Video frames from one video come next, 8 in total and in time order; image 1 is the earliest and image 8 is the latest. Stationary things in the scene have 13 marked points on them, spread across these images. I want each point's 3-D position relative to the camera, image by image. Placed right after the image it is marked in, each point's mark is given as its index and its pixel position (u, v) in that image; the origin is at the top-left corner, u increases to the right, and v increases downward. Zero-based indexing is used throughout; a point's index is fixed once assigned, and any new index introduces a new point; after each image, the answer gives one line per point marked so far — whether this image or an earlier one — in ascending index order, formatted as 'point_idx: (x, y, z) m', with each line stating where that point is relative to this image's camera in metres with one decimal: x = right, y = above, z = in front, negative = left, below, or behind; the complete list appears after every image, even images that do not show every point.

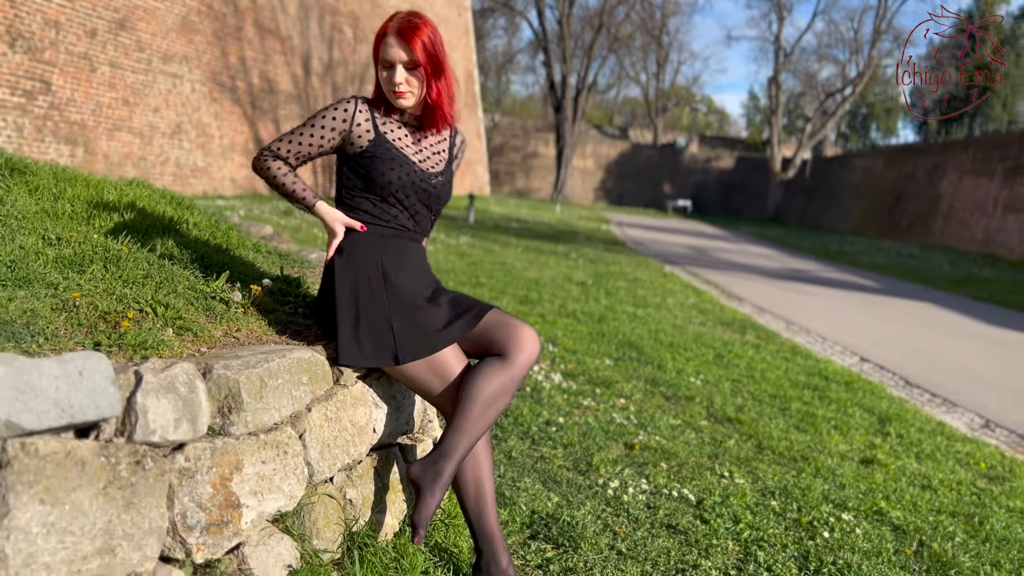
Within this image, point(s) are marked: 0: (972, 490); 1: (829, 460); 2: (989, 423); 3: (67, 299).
0: (+2.3, -1.0, +4.4) m
1: (+1.7, -0.9, +4.6) m
2: (+3.4, -1.0, +6.3) m
3: (-1.2, 0.0, +2.5) m
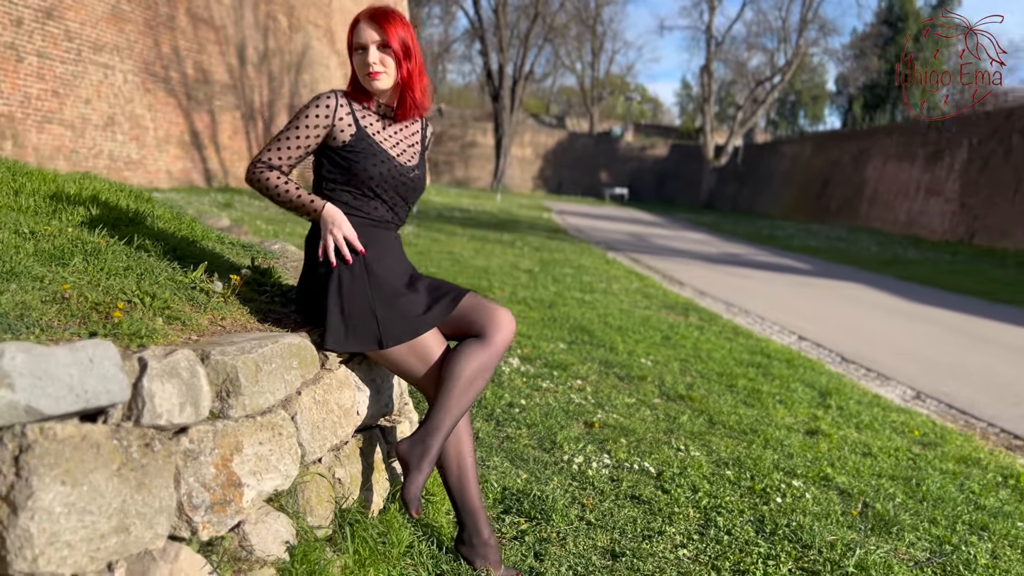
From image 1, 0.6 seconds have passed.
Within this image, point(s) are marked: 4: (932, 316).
0: (+2.1, -0.9, +4.7) m
1: (+1.5, -0.8, +4.8) m
2: (+3.1, -0.8, +6.7) m
3: (-1.3, 0.0, +2.5) m
4: (+5.4, -0.3, +11.5) m
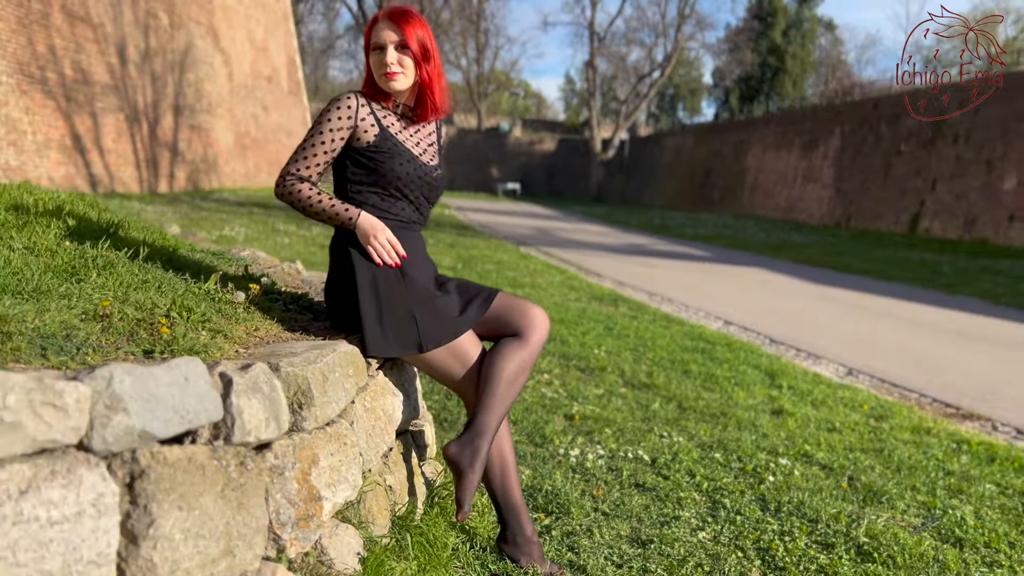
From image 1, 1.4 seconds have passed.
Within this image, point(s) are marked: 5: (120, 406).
0: (+2.0, -0.8, +5.0) m
1: (+1.3, -0.7, +5.0) m
2: (+2.7, -0.7, +7.1) m
3: (-1.1, -0.1, +2.4) m
4: (+4.4, -0.1, +12.1) m
5: (-0.7, -0.2, +1.7) m
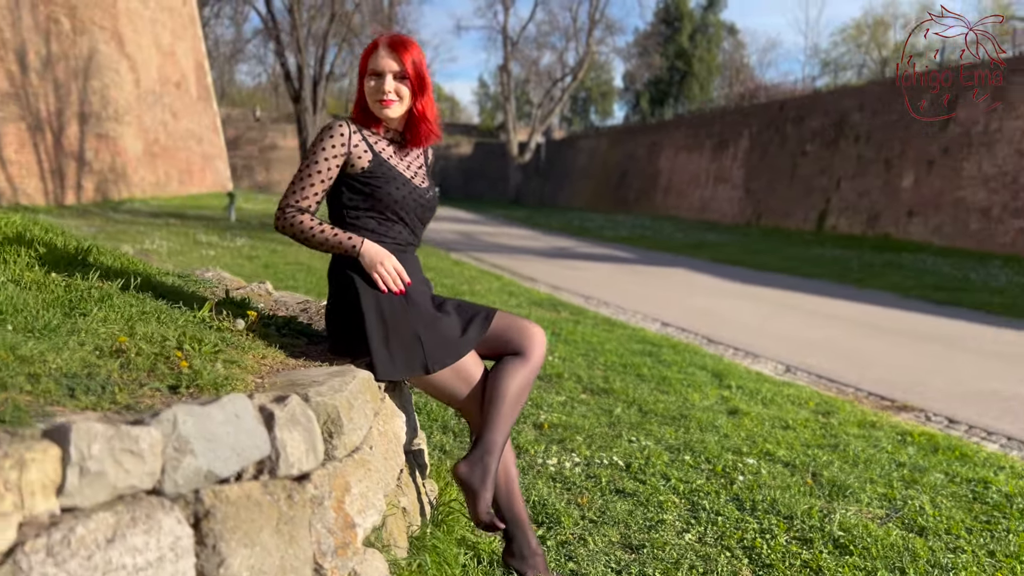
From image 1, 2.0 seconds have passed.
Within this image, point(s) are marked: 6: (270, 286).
0: (+1.8, -0.8, +5.2) m
1: (+1.1, -0.8, +5.2) m
2: (+2.3, -0.7, +7.4) m
3: (-1.1, -0.2, +2.4) m
4: (+3.5, -0.1, +12.6) m
5: (-0.6, -0.3, +1.7) m
6: (-1.2, 0.0, +4.4) m
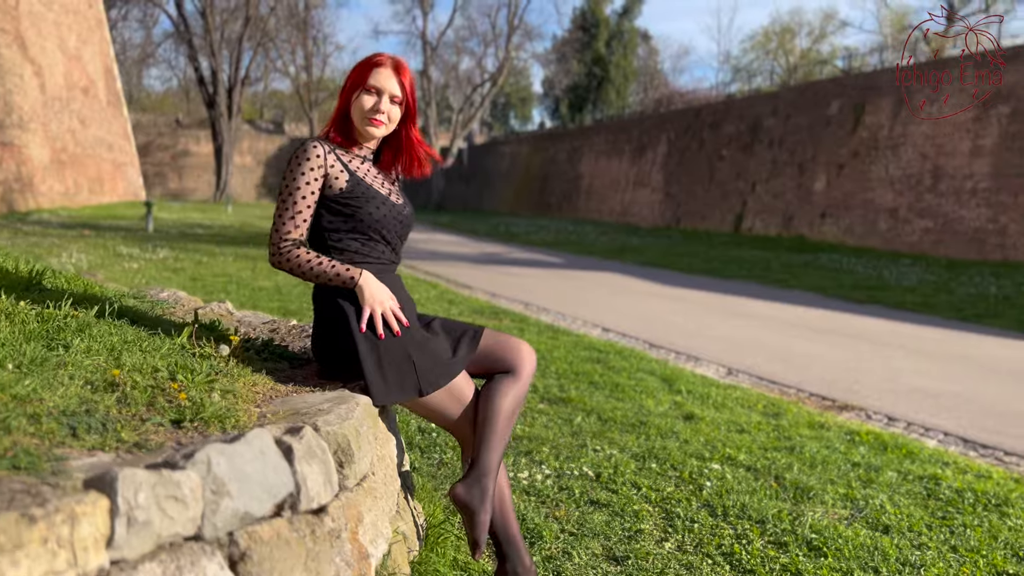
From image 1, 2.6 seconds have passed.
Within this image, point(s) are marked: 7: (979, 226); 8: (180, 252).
0: (+1.6, -0.8, +5.4) m
1: (+0.9, -0.8, +5.3) m
2: (+1.9, -0.7, +7.6) m
3: (-1.1, -0.2, +2.3) m
4: (+2.6, -0.1, +12.9) m
5: (-0.5, -0.4, +1.6) m
6: (-1.4, -0.1, +4.2) m
7: (+9.5, +1.3, +18.0) m
8: (-5.8, +0.6, +15.4) m
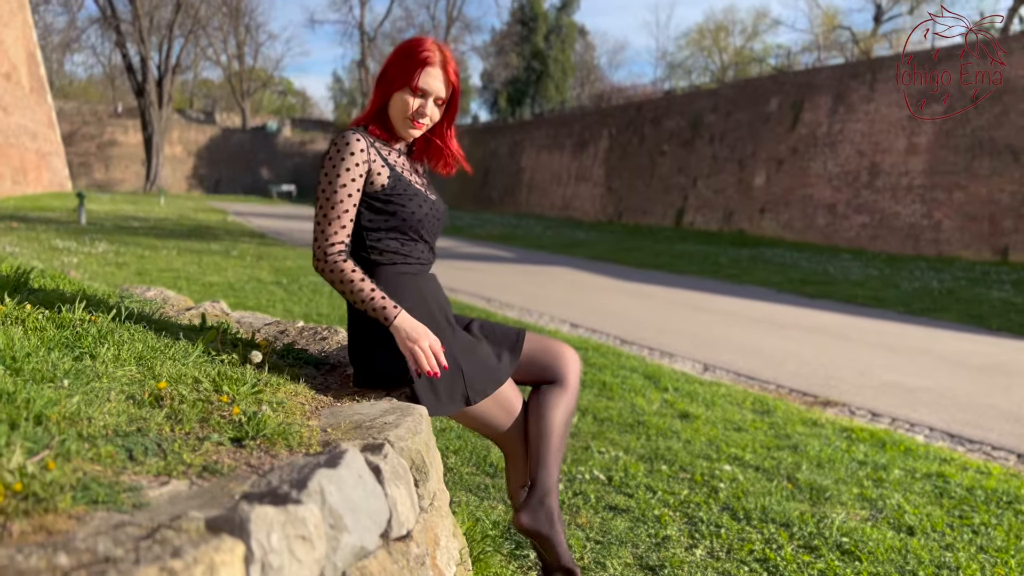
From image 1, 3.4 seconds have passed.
0: (+1.5, -0.8, +5.3) m
1: (+0.9, -0.8, +5.2) m
2: (+1.7, -0.7, +7.5) m
3: (-0.9, -0.2, +2.1) m
4: (+1.9, -0.1, +12.9) m
5: (-0.3, -0.4, +1.5) m
6: (-1.3, -0.1, +4.0) m
7: (+8.4, +1.4, +18.5) m
8: (-6.5, +0.7, +14.7) m
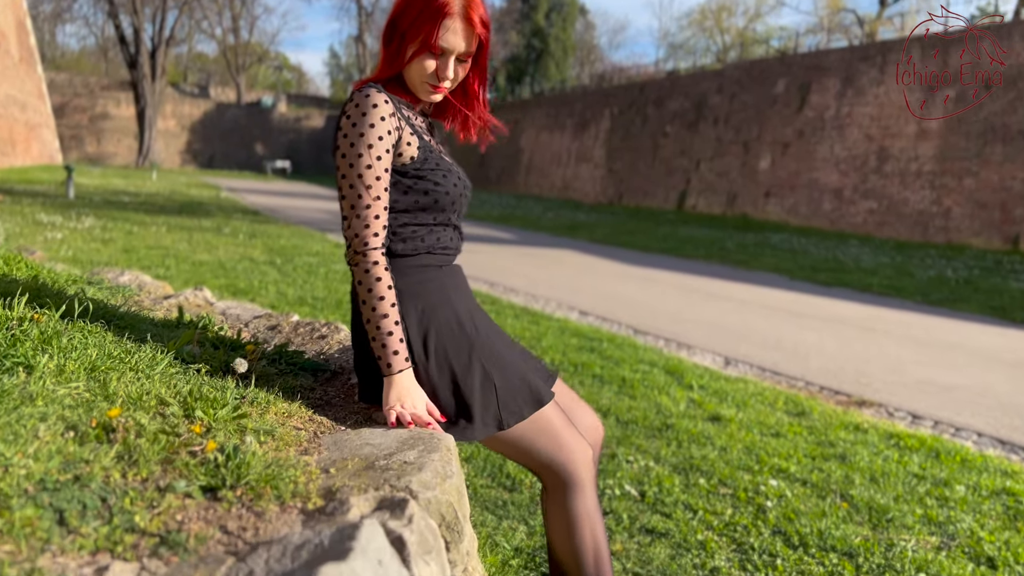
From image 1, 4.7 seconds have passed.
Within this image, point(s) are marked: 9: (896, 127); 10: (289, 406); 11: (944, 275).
0: (+1.6, -0.8, +4.9) m
1: (+0.9, -0.7, +4.8) m
2: (+1.7, -0.6, +7.1) m
3: (-0.7, -0.2, +1.6) m
4: (+2.0, +0.2, +12.4) m
5: (-0.2, -0.4, +1.0) m
6: (-1.2, 0.0, +3.5) m
7: (+8.5, +1.6, +18.1) m
8: (-6.5, +1.1, +14.2) m
9: (+8.2, +3.4, +18.9) m
10: (-0.5, -0.3, +2.0) m
11: (+6.9, +0.2, +14.1) m
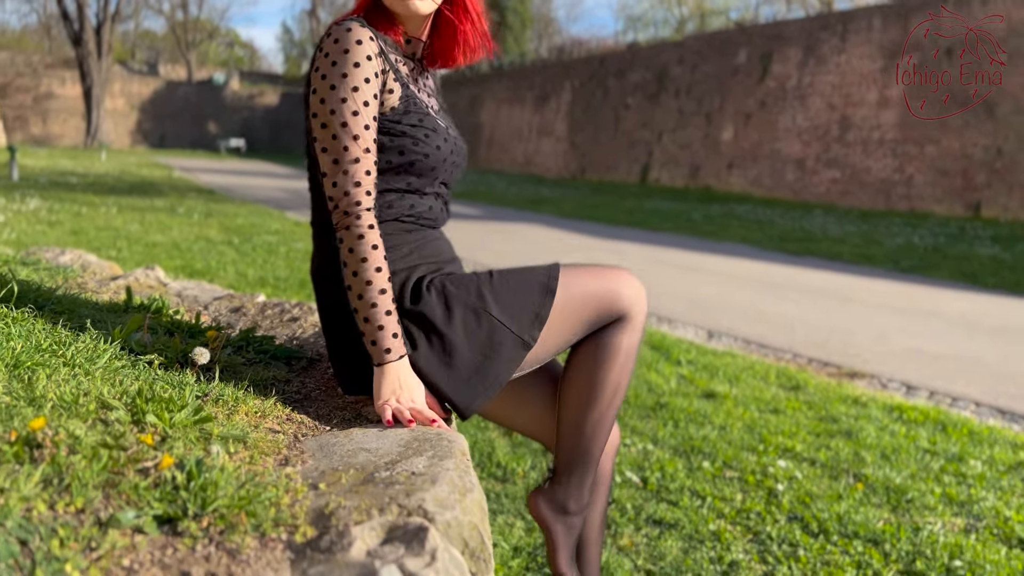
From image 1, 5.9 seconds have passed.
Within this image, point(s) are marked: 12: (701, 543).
0: (+1.5, -0.6, +4.6) m
1: (+0.9, -0.6, +4.5) m
2: (+1.6, -0.3, +6.8) m
3: (-0.7, -0.2, +1.2) m
4: (+1.6, +0.5, +12.1) m
5: (-0.1, -0.4, +0.7) m
6: (-1.2, 0.0, +3.1) m
7: (+7.7, +2.3, +18.1) m
8: (-7.0, +1.3, +13.5) m
9: (+7.4, +4.1, +18.8) m
10: (-0.5, -0.2, +1.7) m
11: (+6.4, +0.7, +14.0) m
12: (+0.6, -0.9, +3.0) m
